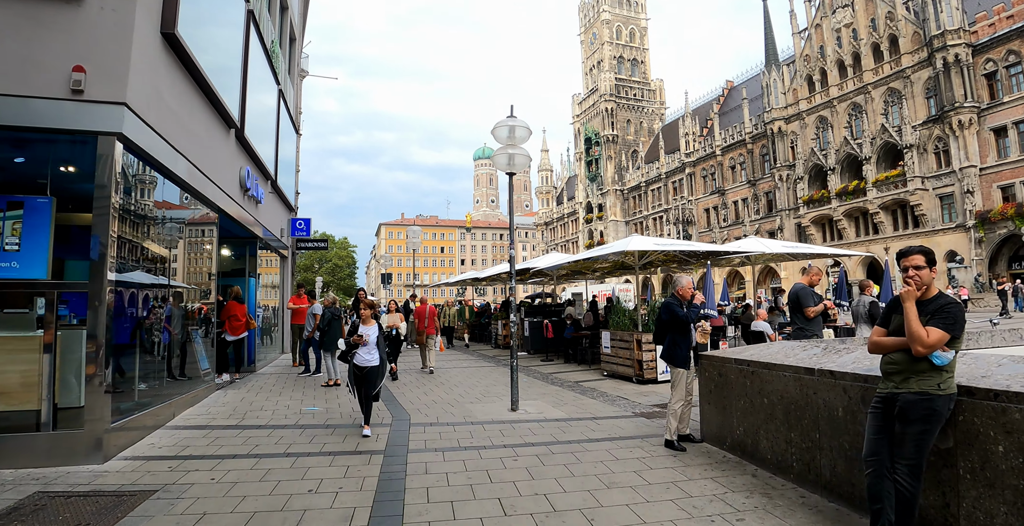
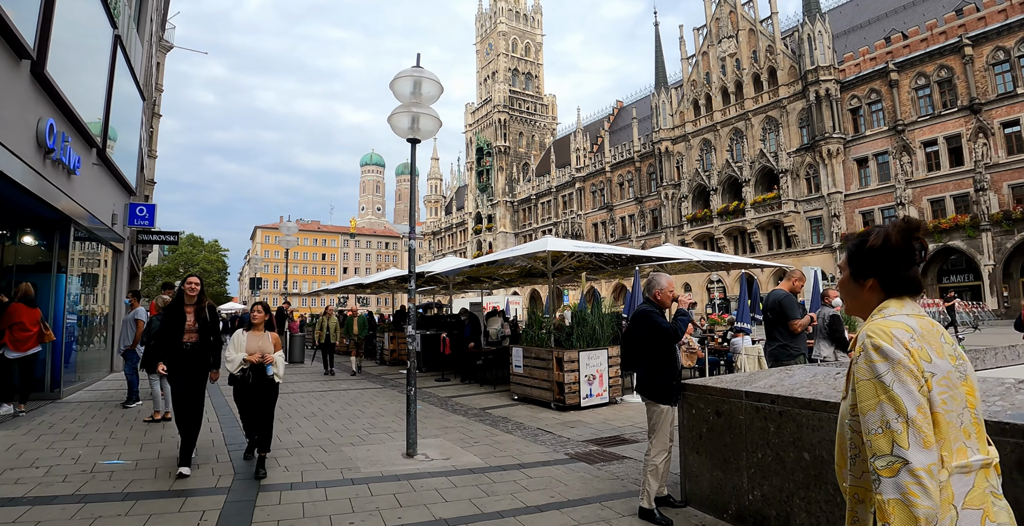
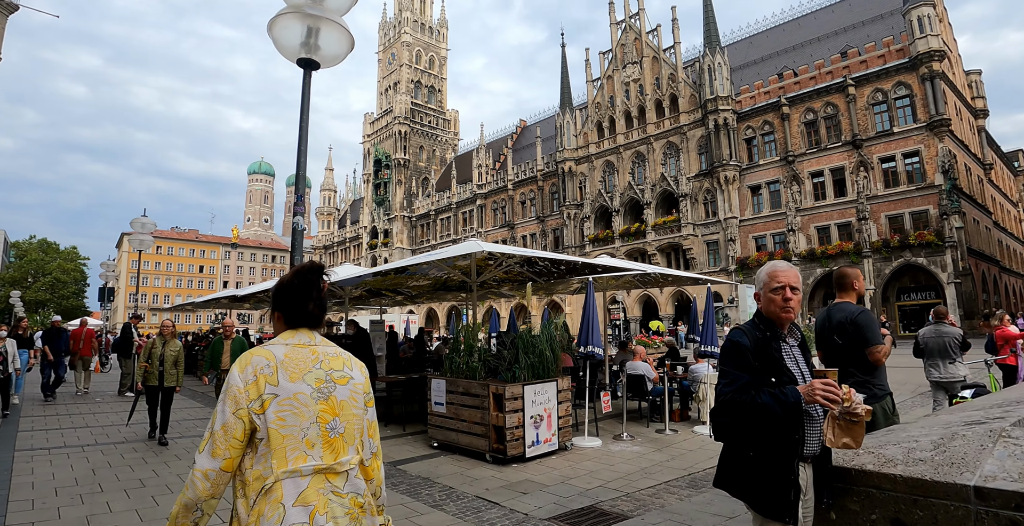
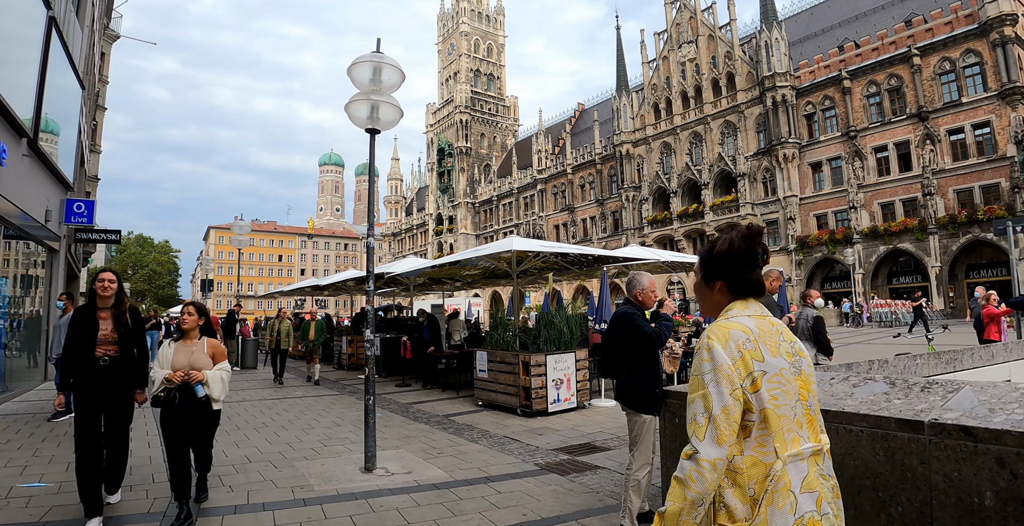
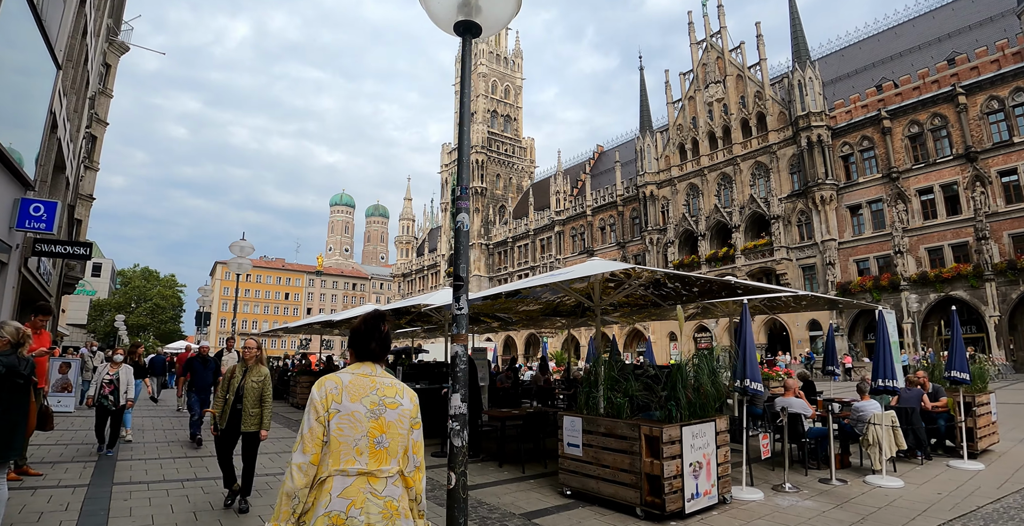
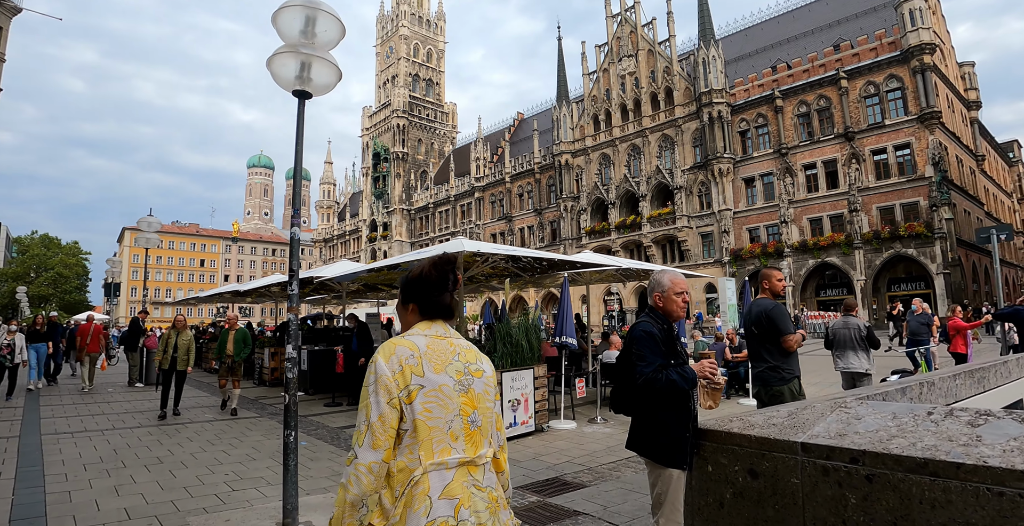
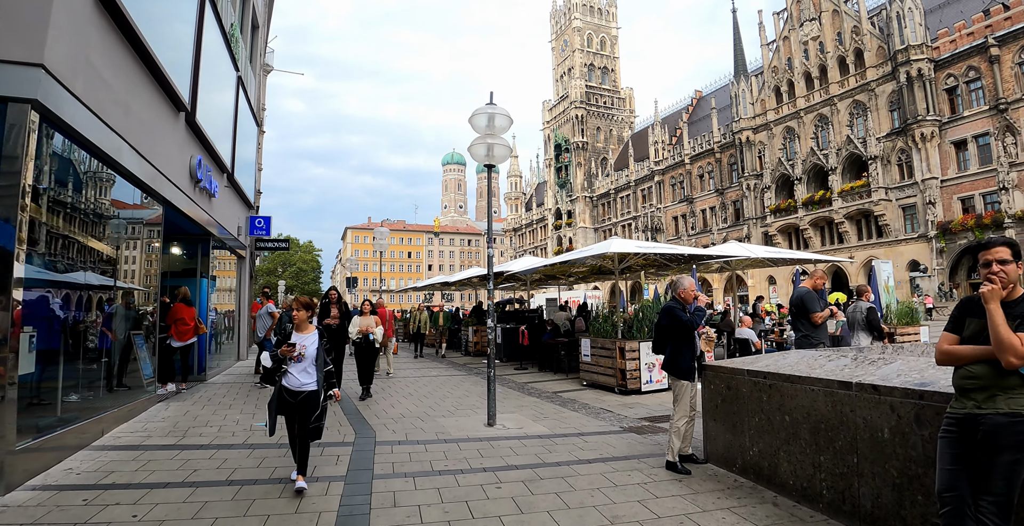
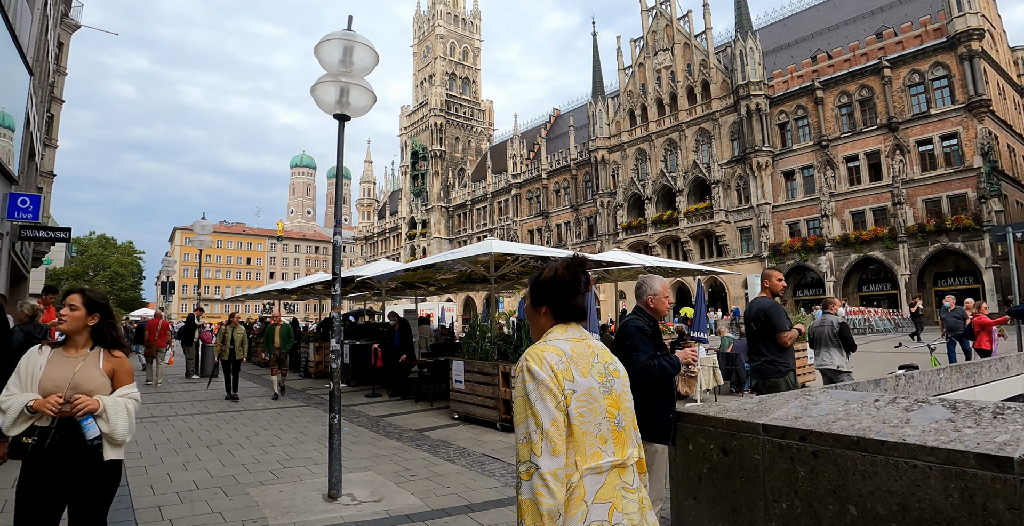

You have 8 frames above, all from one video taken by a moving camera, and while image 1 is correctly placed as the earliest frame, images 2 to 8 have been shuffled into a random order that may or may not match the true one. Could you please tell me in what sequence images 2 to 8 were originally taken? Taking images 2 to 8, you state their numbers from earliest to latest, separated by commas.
7, 2, 4, 8, 6, 3, 5
